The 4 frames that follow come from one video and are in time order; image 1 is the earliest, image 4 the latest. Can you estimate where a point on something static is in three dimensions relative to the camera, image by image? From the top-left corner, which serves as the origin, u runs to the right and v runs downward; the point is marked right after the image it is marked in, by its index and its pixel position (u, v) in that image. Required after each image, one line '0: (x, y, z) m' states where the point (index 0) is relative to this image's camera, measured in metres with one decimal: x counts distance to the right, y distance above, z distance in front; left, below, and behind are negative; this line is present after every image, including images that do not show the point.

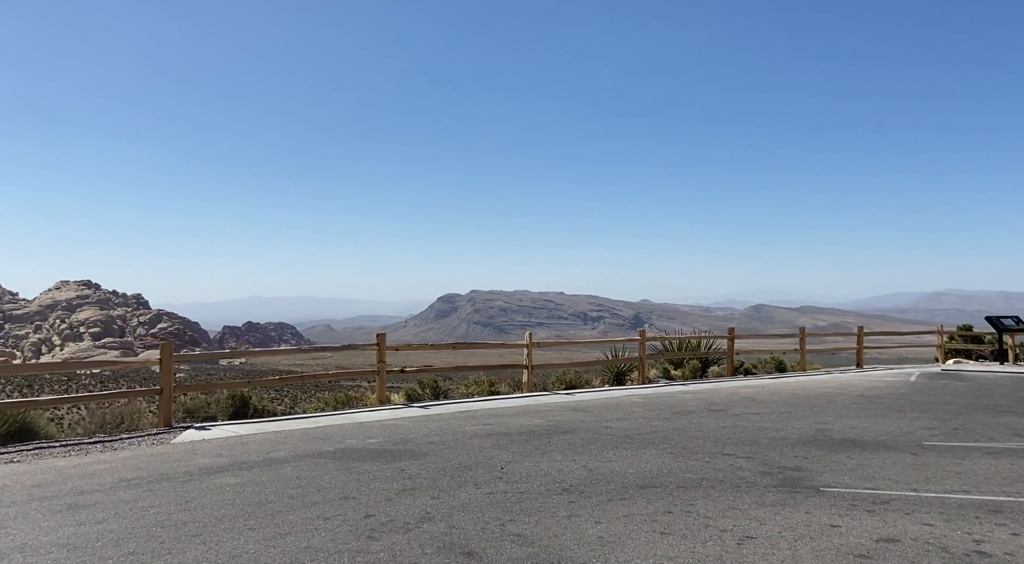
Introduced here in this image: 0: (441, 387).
0: (-1.4, -2.2, +15.9) m
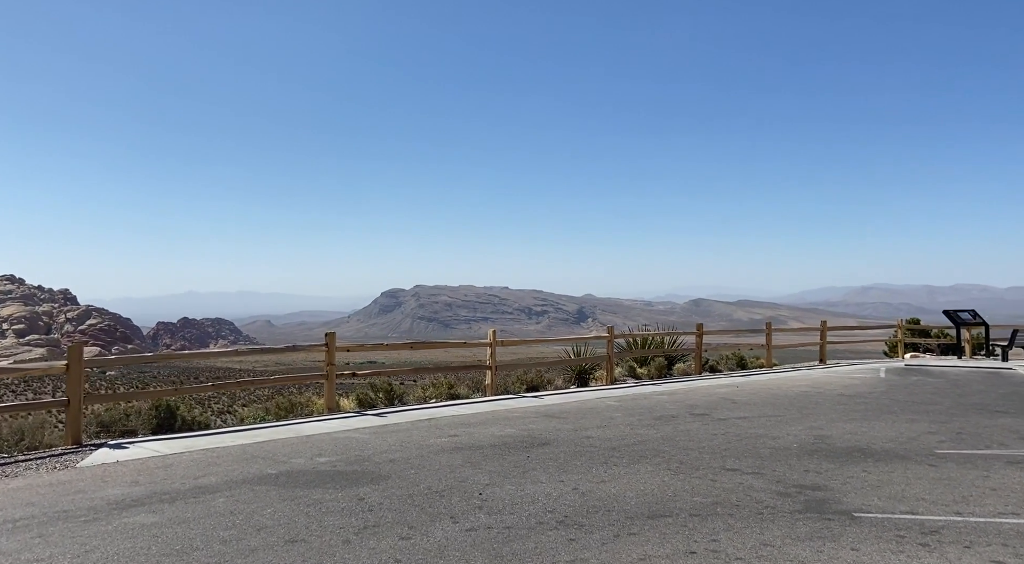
0: (-2.1, -2.0, +14.6) m
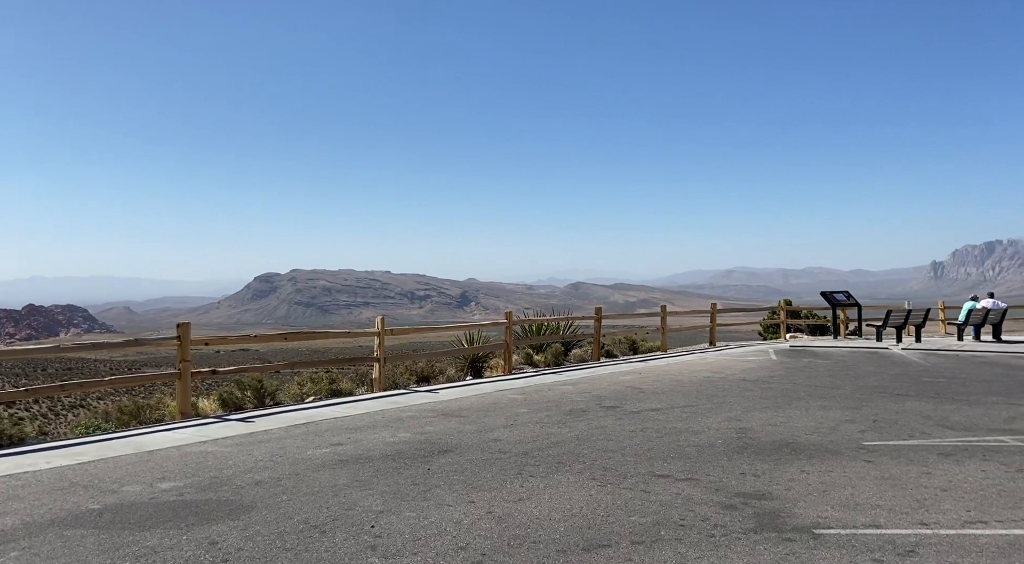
0: (-3.9, -1.7, +12.9) m
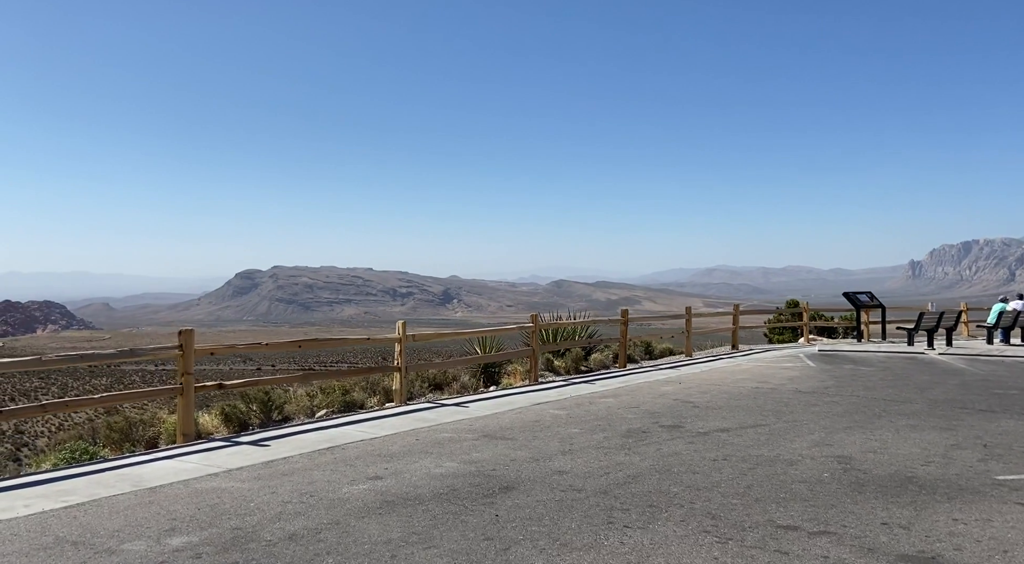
0: (-3.4, -1.7, +11.5) m
